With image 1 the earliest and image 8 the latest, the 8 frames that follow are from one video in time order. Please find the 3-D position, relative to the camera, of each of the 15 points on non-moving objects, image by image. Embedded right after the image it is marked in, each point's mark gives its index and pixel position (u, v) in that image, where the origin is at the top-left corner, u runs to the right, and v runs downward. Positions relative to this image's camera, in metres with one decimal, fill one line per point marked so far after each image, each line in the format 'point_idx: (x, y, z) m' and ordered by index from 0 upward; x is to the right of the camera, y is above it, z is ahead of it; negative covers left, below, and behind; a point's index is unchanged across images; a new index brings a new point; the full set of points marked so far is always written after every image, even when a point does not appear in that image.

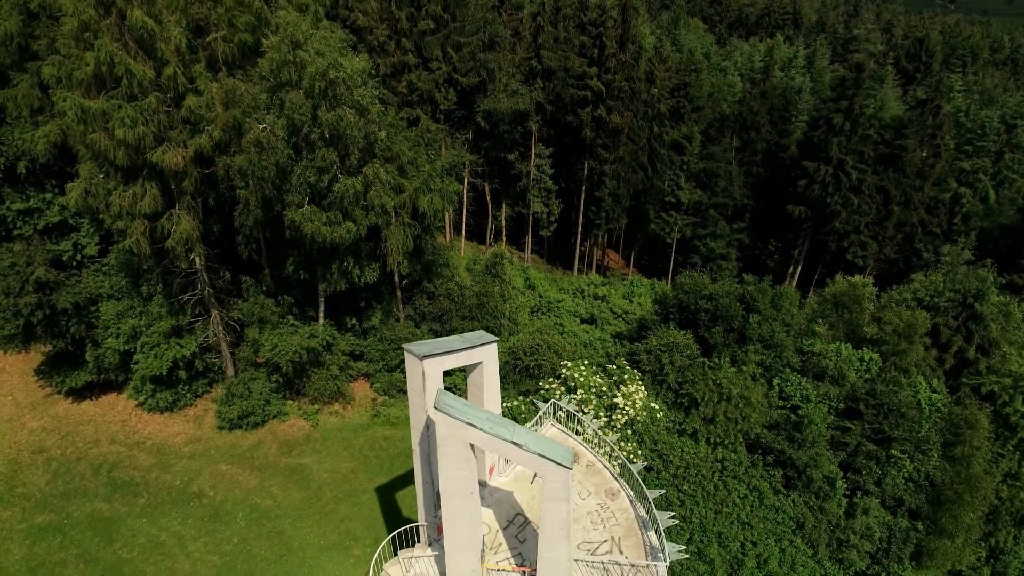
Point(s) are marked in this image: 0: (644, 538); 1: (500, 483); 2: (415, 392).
0: (+1.8, -3.4, +12.6) m
1: (-0.2, -2.8, +13.4) m
2: (-1.1, -1.1, +10.4) m
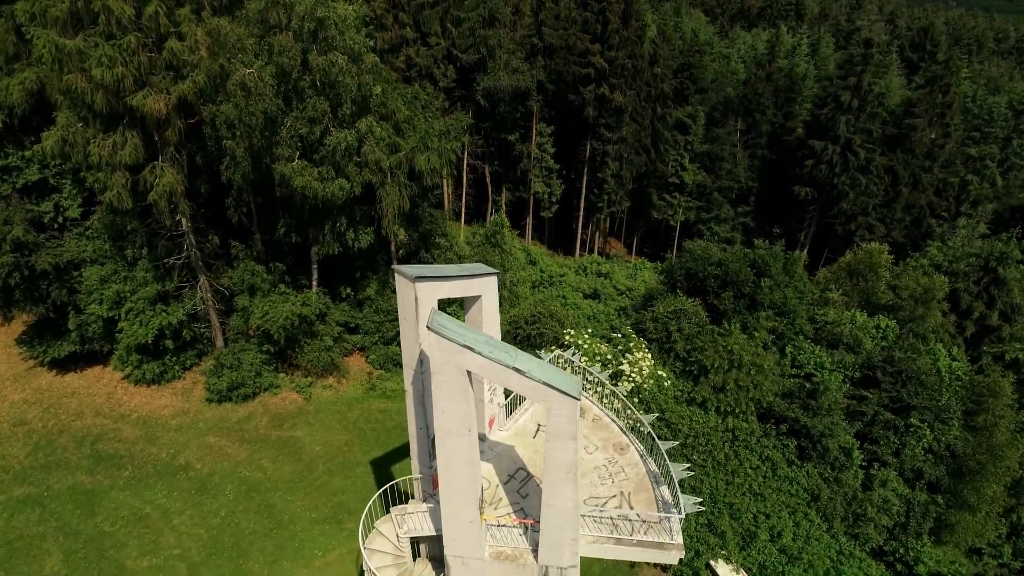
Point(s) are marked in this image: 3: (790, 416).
0: (+1.8, -2.6, +11.7) m
1: (-0.2, -2.0, +12.5) m
2: (-1.1, -0.3, +9.5) m
3: (+6.0, -2.6, +19.9) m
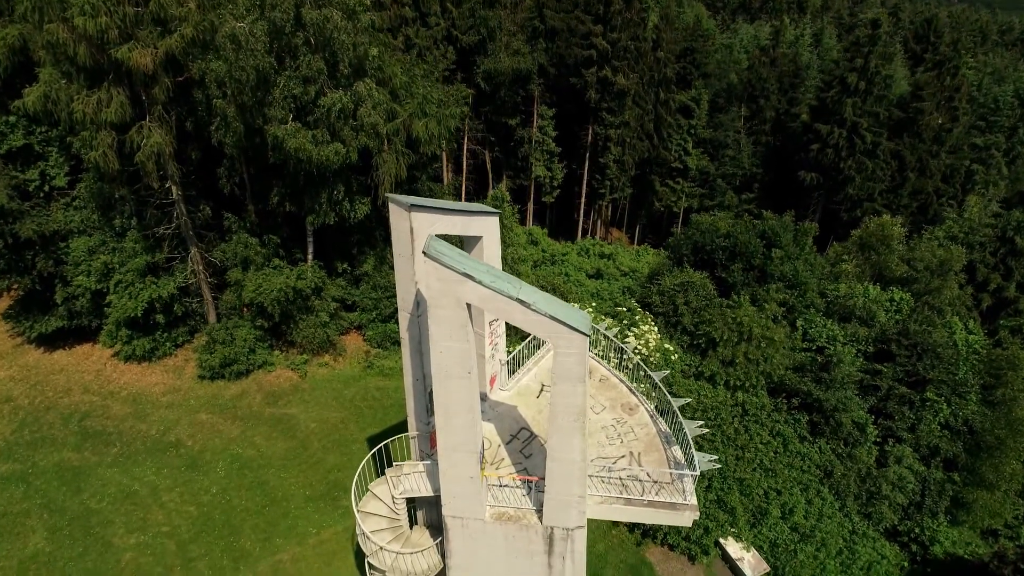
0: (+1.8, -1.9, +11.0) m
1: (-0.1, -1.4, +11.9) m
2: (-1.0, +0.3, +8.8) m
3: (+6.0, -2.0, +19.2) m
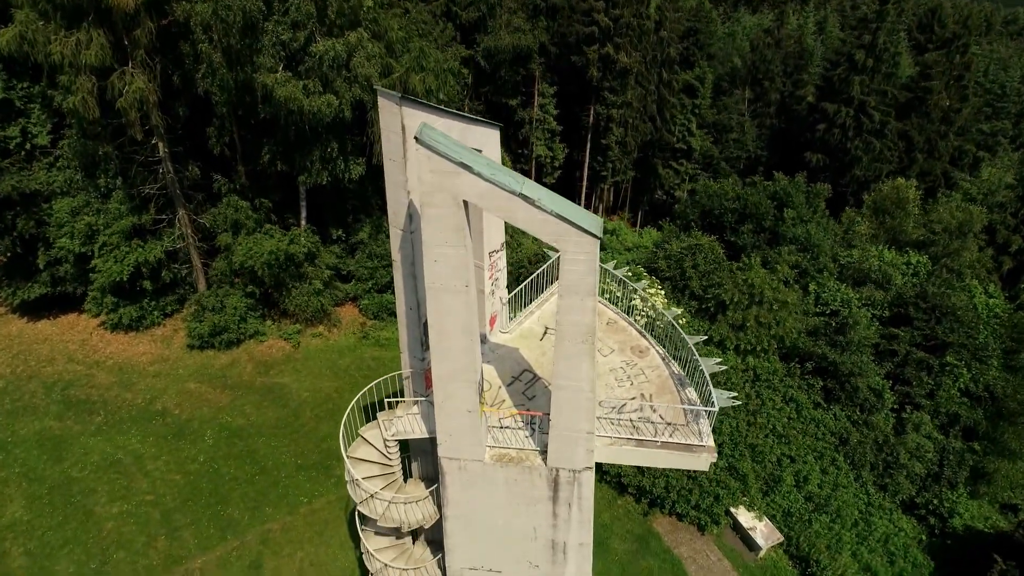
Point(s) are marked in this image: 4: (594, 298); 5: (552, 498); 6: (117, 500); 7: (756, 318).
0: (+1.8, -1.2, +10.2) m
1: (-0.1, -0.6, +11.1) m
2: (-1.0, +1.1, +8.0) m
3: (+6.0, -1.3, +18.4) m
4: (+0.7, -0.1, +7.5) m
5: (+0.4, -2.1, +9.4) m
6: (-7.1, -3.8, +16.7) m
7: (+4.8, -0.6, +18.5) m
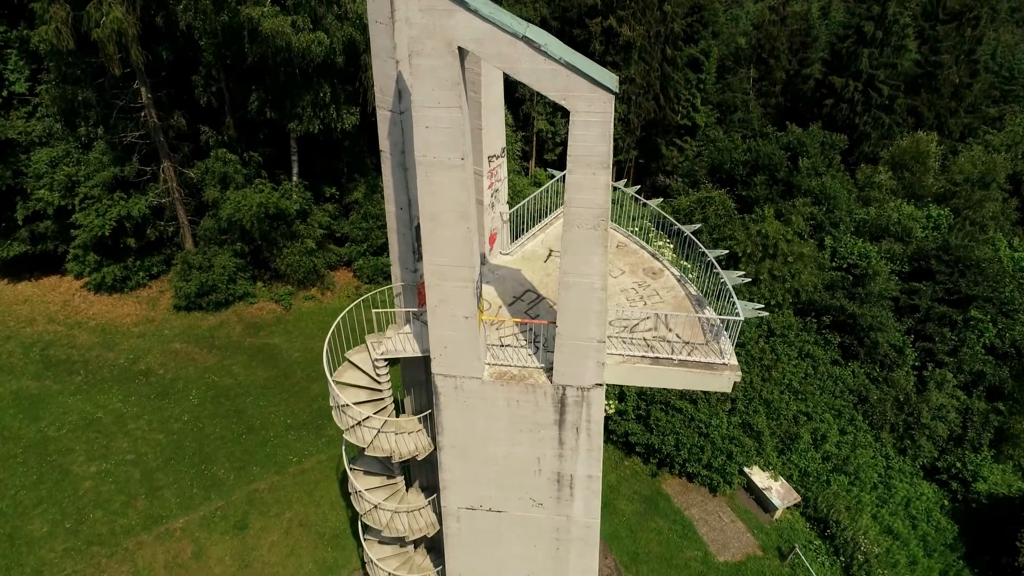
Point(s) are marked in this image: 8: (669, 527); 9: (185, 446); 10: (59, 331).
0: (+1.9, -0.3, +9.3) m
1: (-0.1, +0.3, +10.1) m
2: (-1.0, +1.9, +7.1) m
3: (+6.0, -0.4, +17.5) m
4: (+0.7, +0.8, +6.6) m
5: (+0.4, -1.2, +8.5) m
6: (-7.0, -2.9, +15.8) m
7: (+4.8, +0.3, +17.6) m
8: (+2.5, -3.8, +14.8) m
9: (-5.7, -2.7, +16.2) m
10: (-9.4, -0.9, +19.3) m
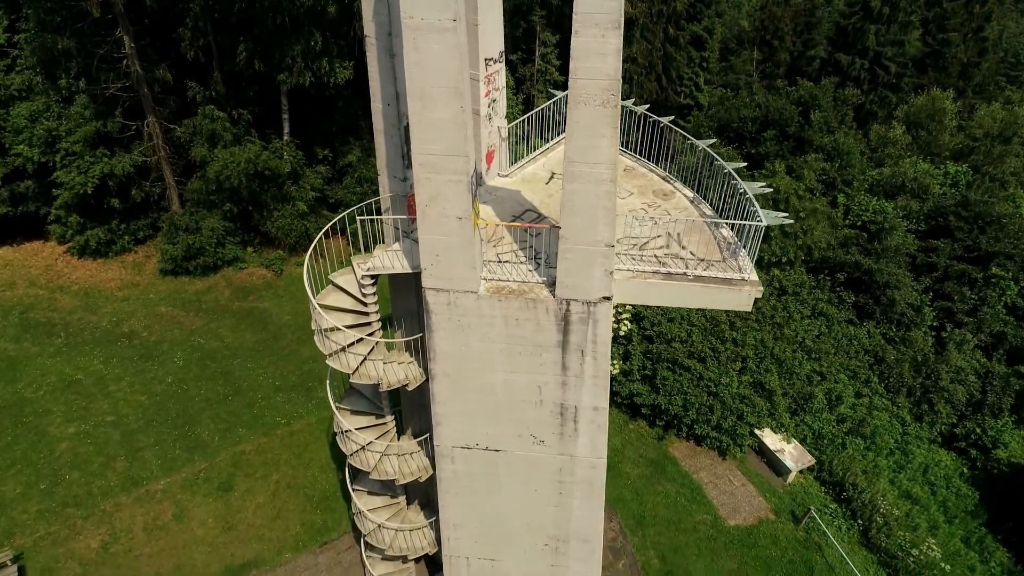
0: (+1.9, +0.5, +8.5) m
1: (-0.1, +1.0, +9.4) m
2: (-1.0, +2.7, +6.3) m
3: (+6.0, +0.4, +16.7) m
4: (+0.7, +1.6, +5.8) m
5: (+0.4, -0.5, +7.8) m
6: (-7.1, -2.1, +15.1) m
7: (+4.8, +1.1, +16.8) m
8: (+2.5, -3.1, +14.1) m
9: (-5.7, -2.0, +15.4) m
10: (-9.4, -0.1, +18.6) m
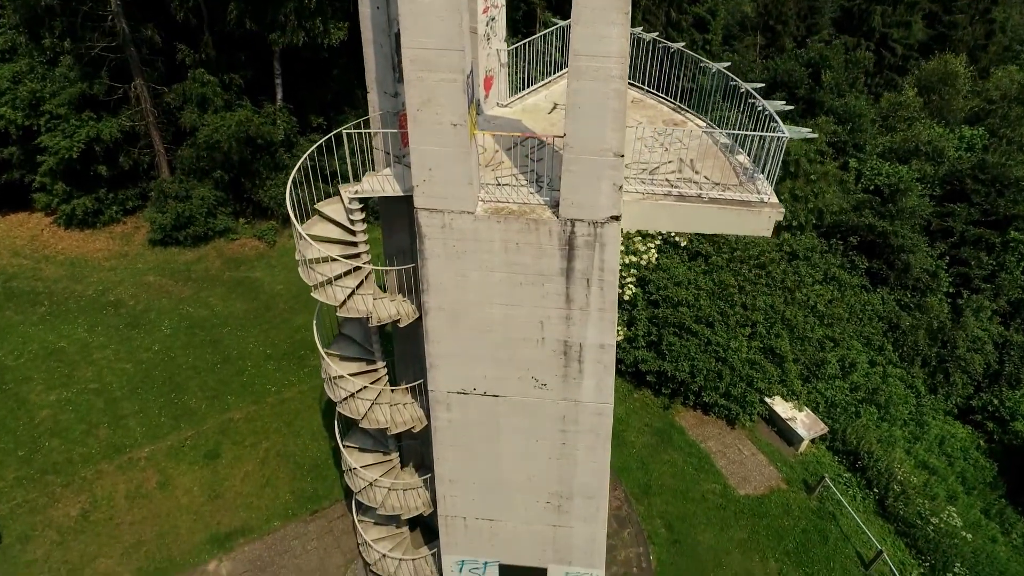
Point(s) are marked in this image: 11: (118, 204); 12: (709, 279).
0: (+1.9, +1.1, +7.9) m
1: (-0.1, +1.6, +8.8) m
2: (-1.0, +3.3, +5.7) m
3: (+6.0, +1.0, +16.1) m
4: (+0.7, +2.2, +5.2) m
5: (+0.4, +0.1, +7.1) m
6: (-7.1, -1.5, +14.5) m
7: (+4.8, +1.7, +16.2) m
8: (+2.5, -2.5, +13.5) m
9: (-5.7, -1.4, +14.8) m
10: (-9.4, +0.4, +18.0) m
11: (-8.3, +1.8, +19.6) m
12: (+3.1, +0.1, +14.9) m
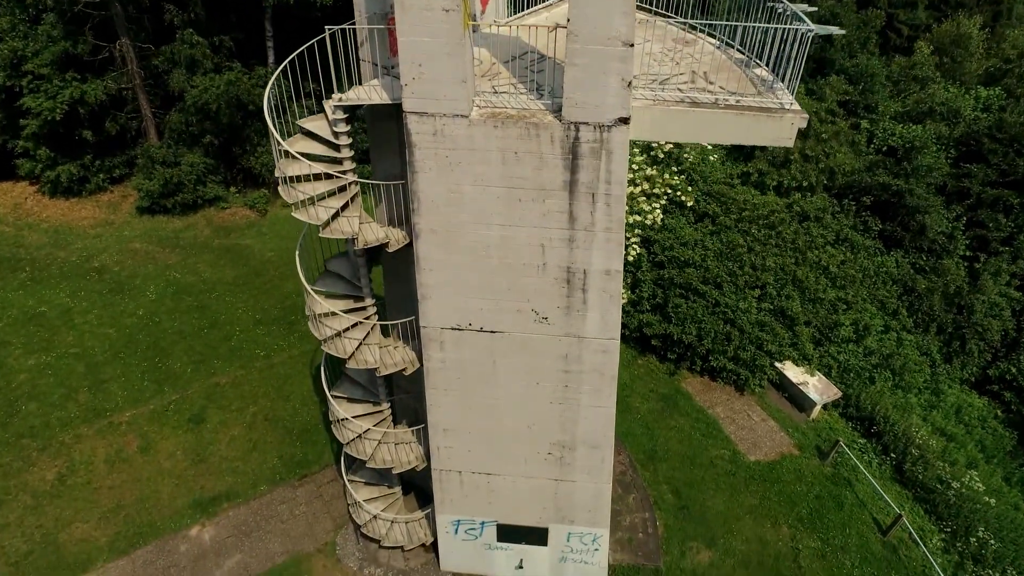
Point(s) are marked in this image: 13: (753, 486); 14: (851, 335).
0: (+1.8, +1.7, +7.3) m
1: (-0.1, +2.2, +8.2) m
2: (-1.0, +3.9, +5.1) m
3: (+6.0, +1.6, +15.5) m
4: (+0.6, +2.8, +4.6) m
5: (+0.4, +0.7, +6.5) m
6: (-7.1, -1.0, +13.9) m
7: (+4.8, +2.3, +15.6) m
8: (+2.5, -1.9, +12.9) m
9: (-5.7, -0.8, +14.2) m
10: (-9.4, +1.0, +17.4) m
11: (-8.3, +2.4, +19.0) m
12: (+3.1, +0.7, +14.3) m
13: (+3.1, -2.5, +11.8) m
14: (+5.0, -0.7, +13.8) m
